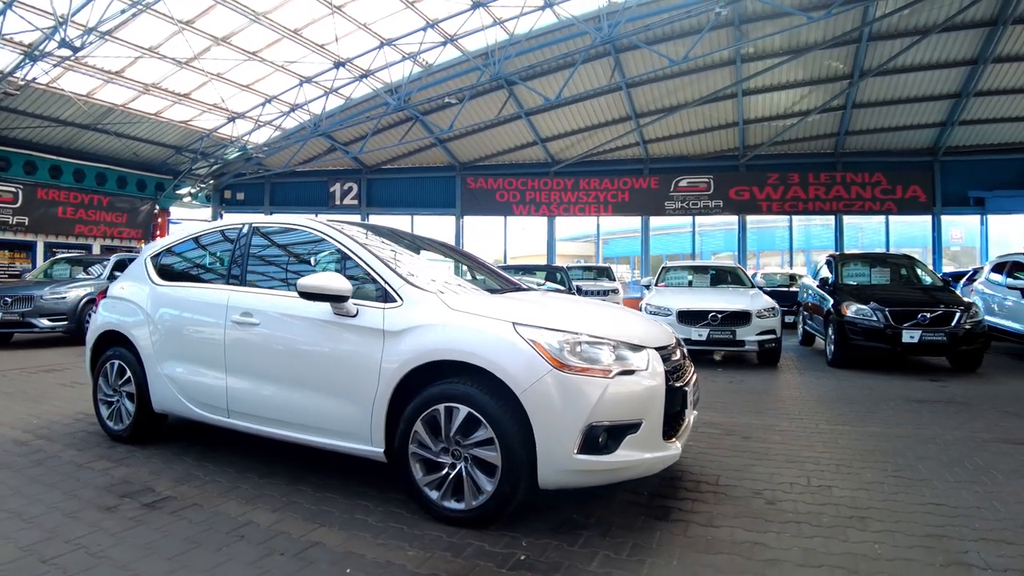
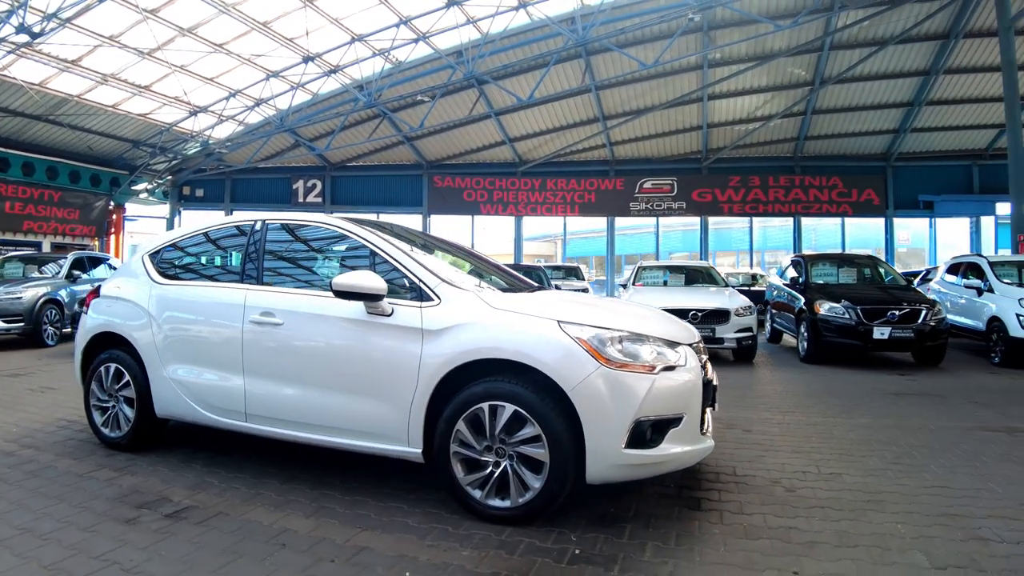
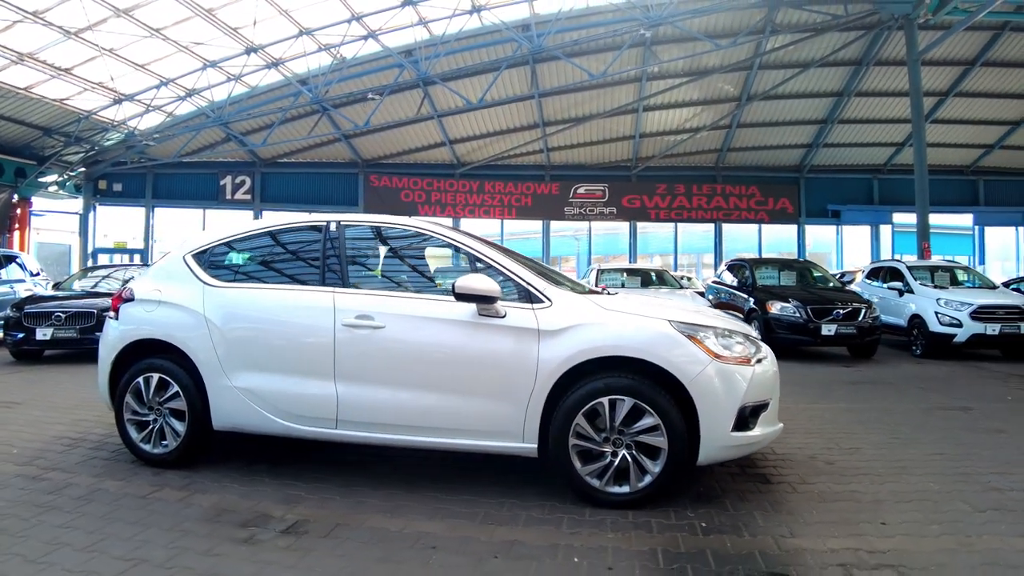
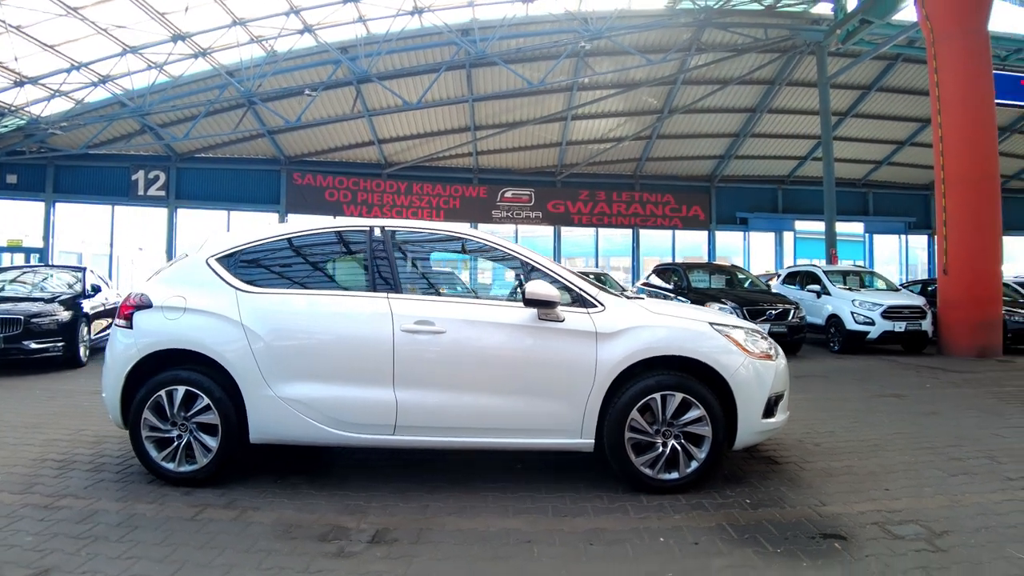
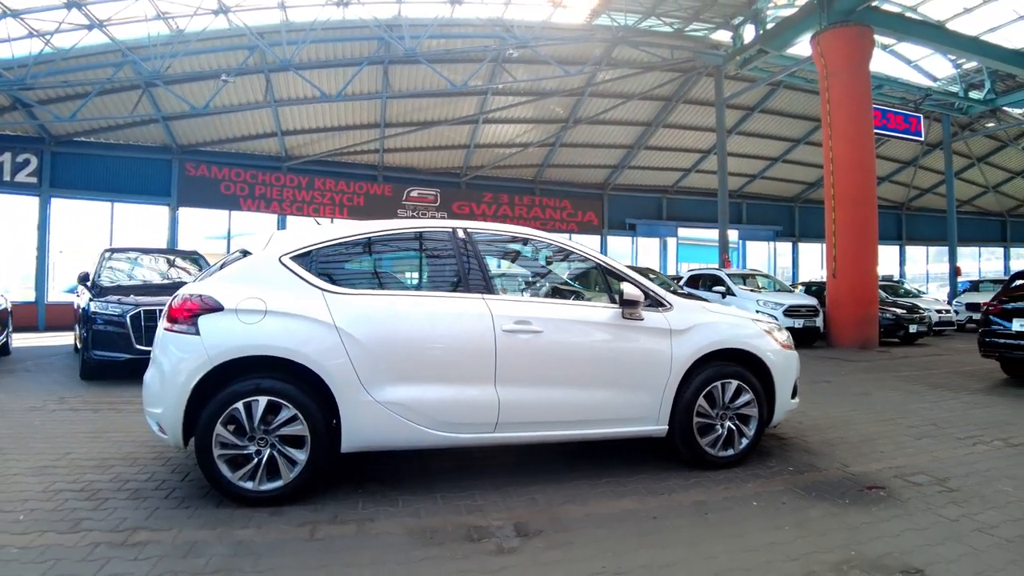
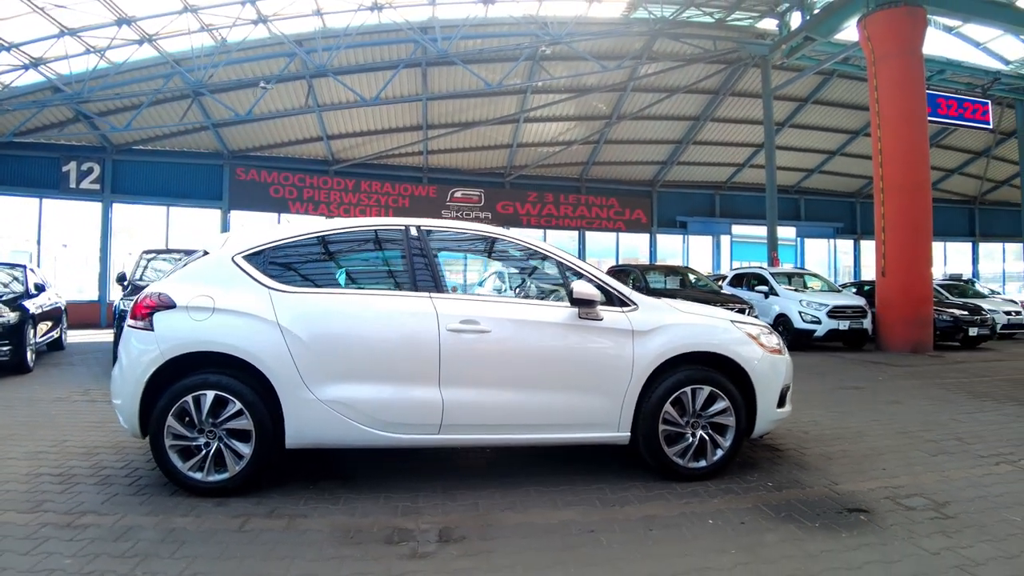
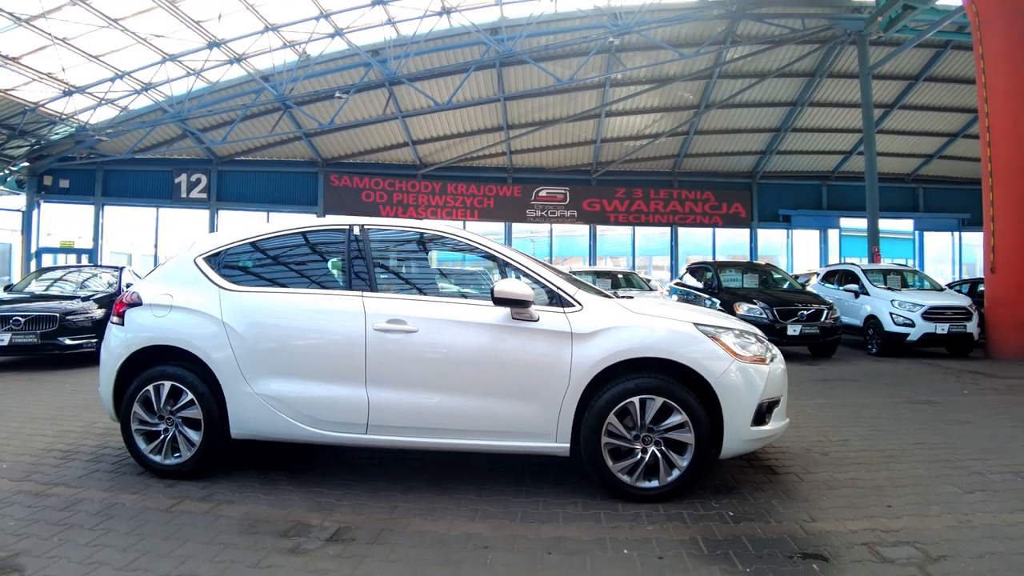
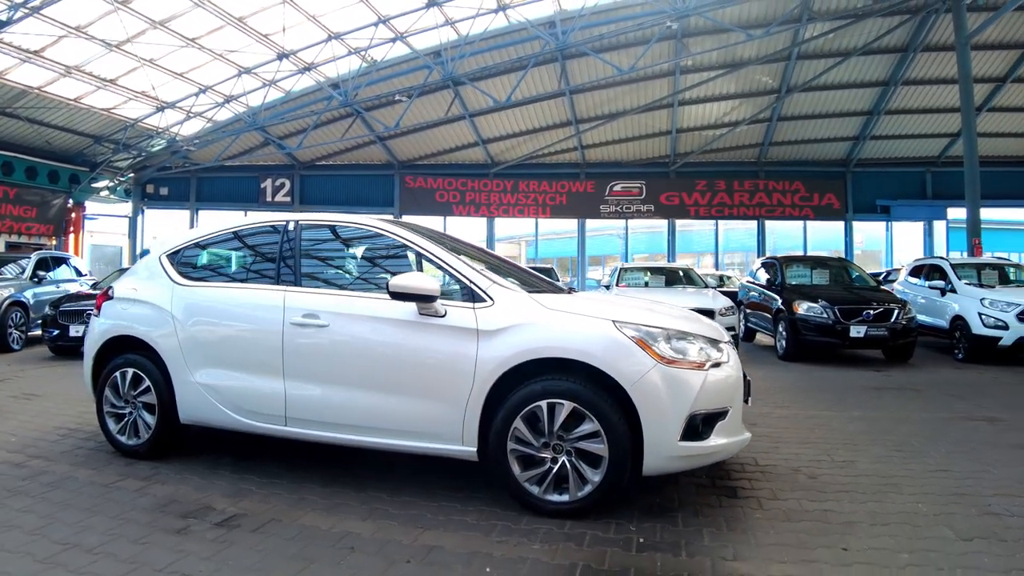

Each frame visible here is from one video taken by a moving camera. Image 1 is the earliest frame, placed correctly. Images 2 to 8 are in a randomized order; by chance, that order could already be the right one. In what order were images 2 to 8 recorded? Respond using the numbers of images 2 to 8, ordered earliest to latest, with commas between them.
2, 8, 3, 7, 4, 6, 5
